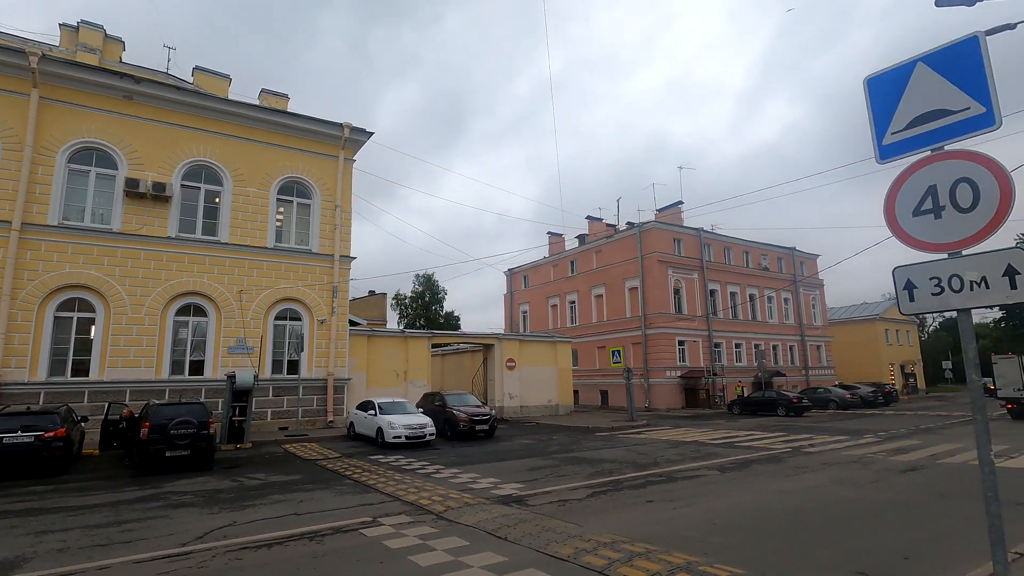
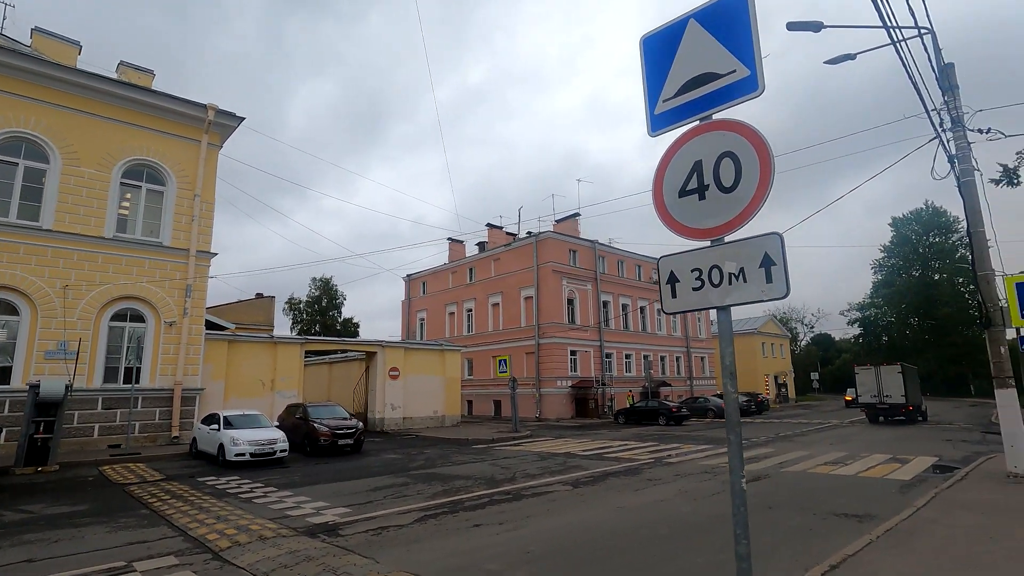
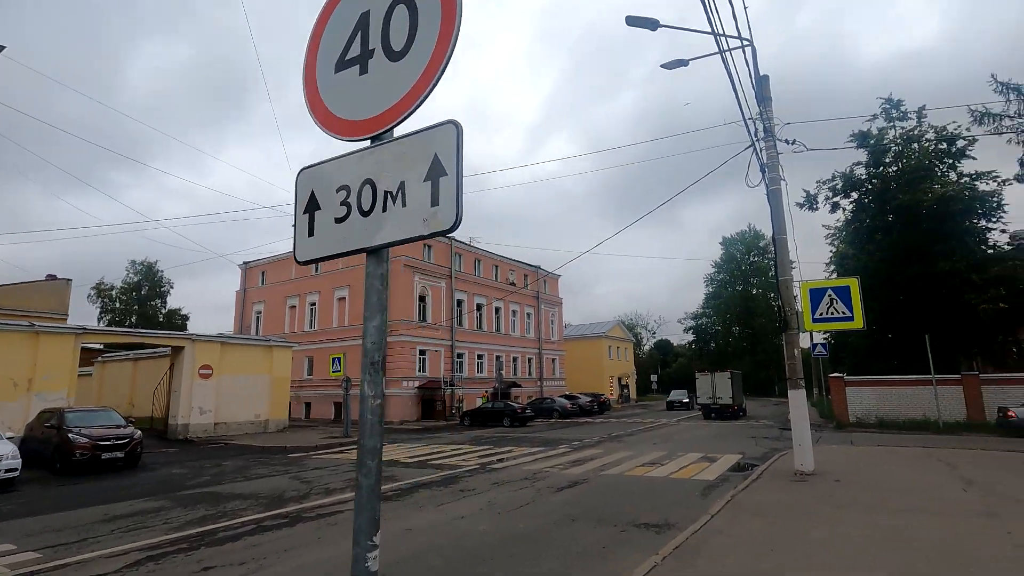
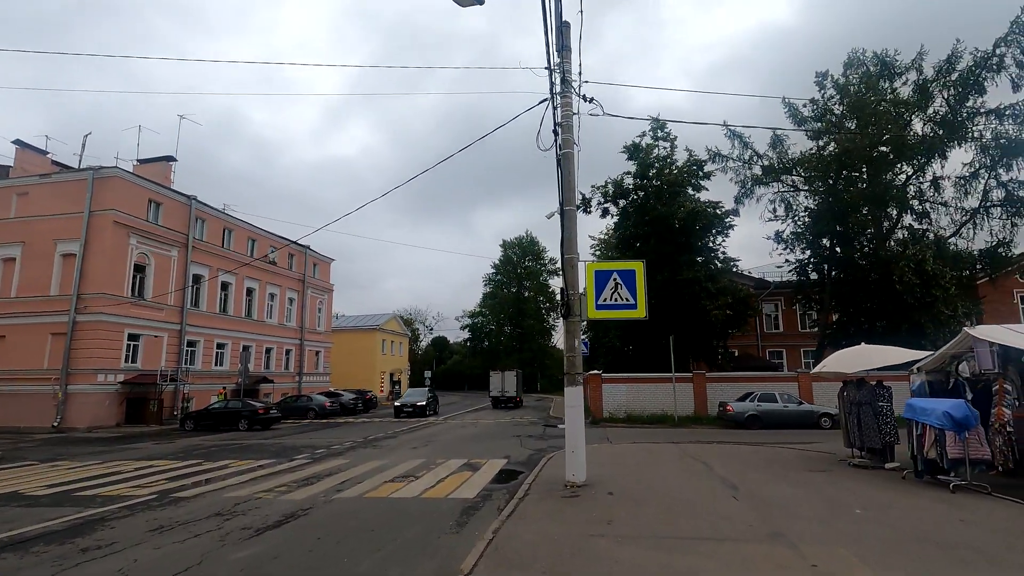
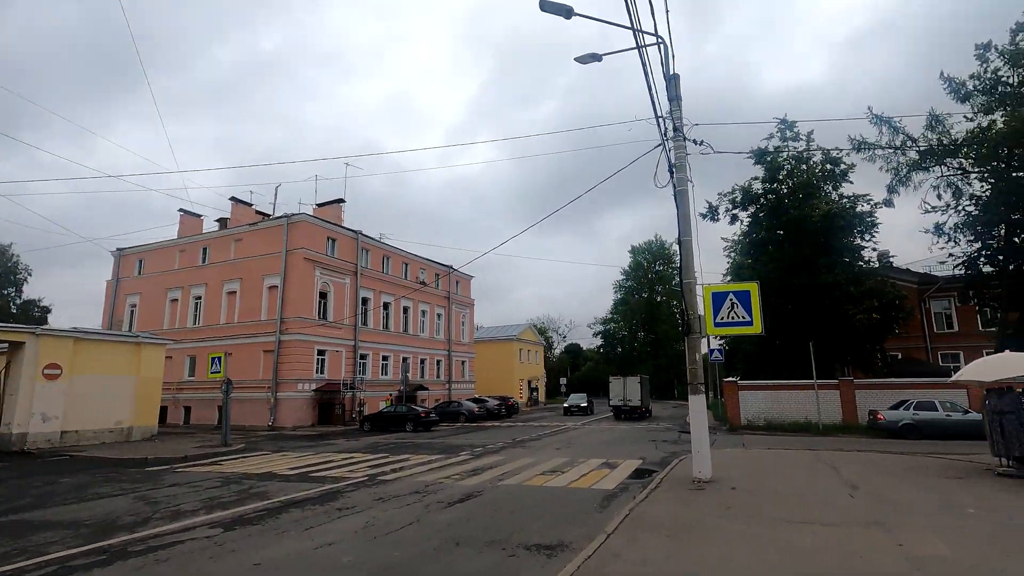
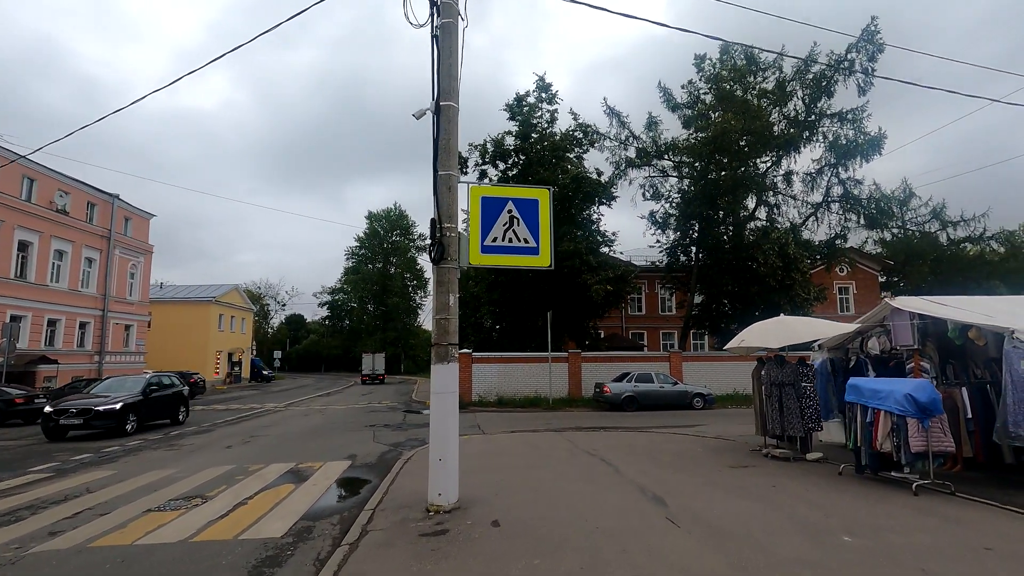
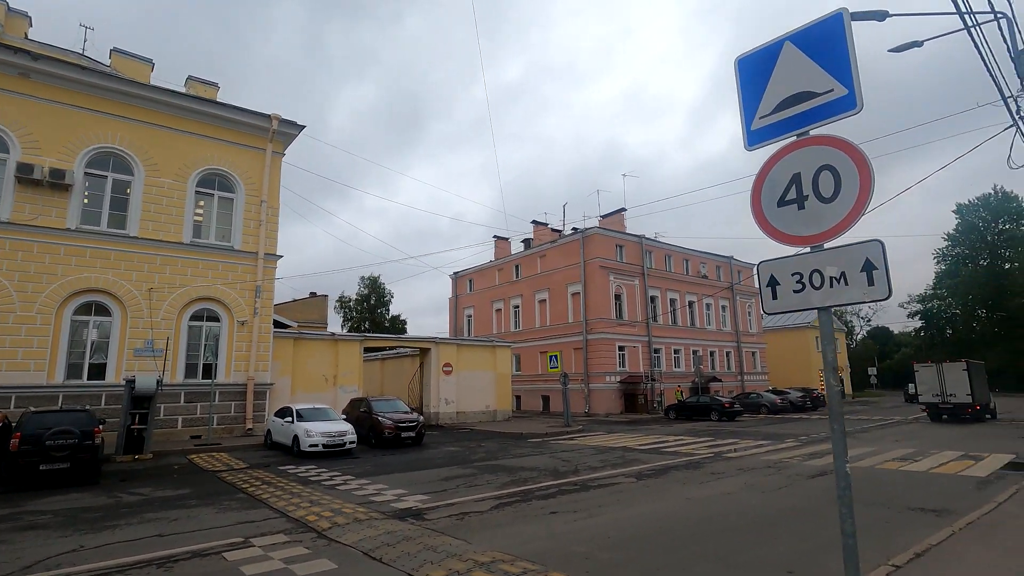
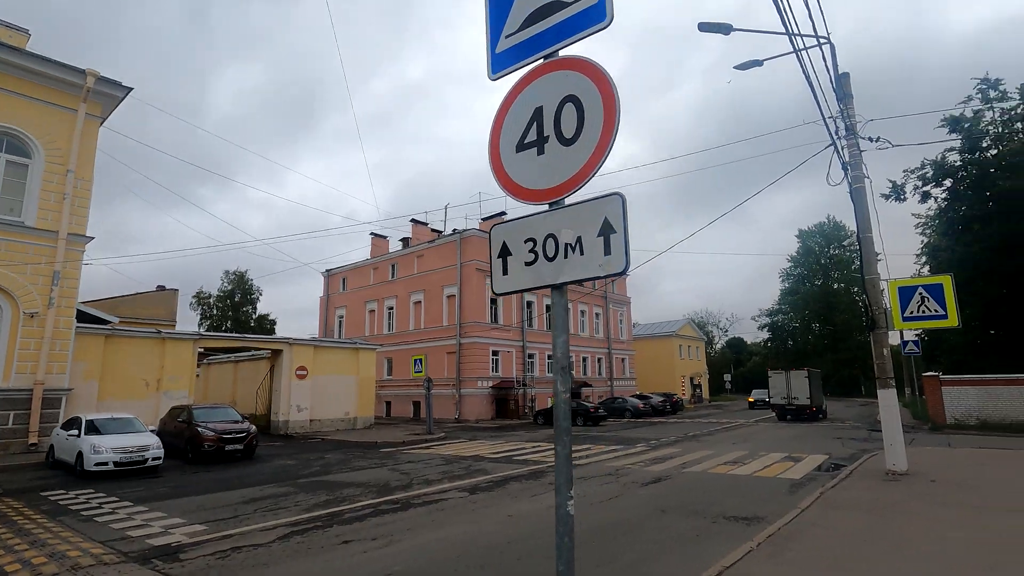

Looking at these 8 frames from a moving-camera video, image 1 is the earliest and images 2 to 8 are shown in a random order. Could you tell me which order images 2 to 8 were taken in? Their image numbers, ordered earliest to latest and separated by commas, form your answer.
7, 2, 8, 3, 5, 4, 6
